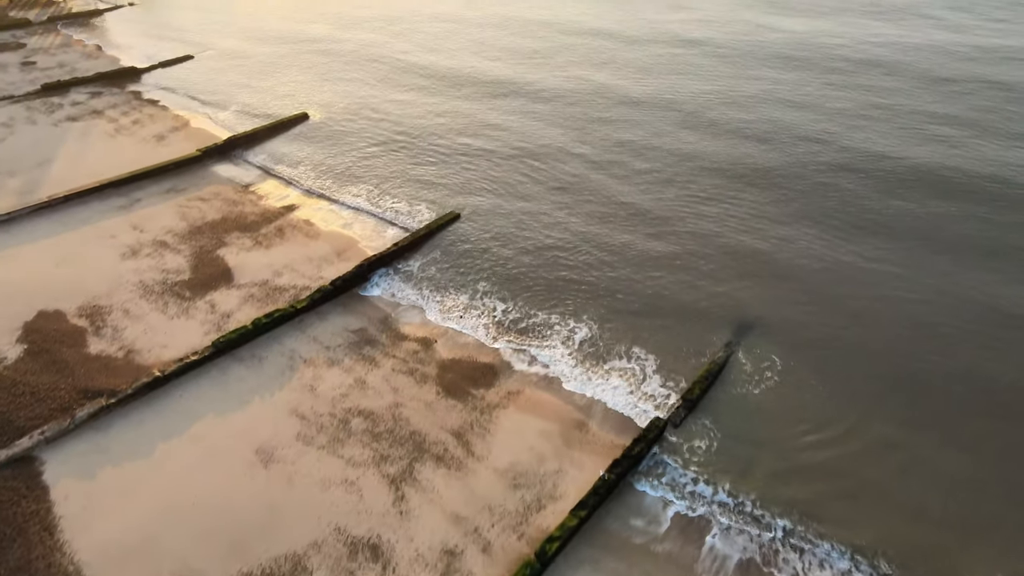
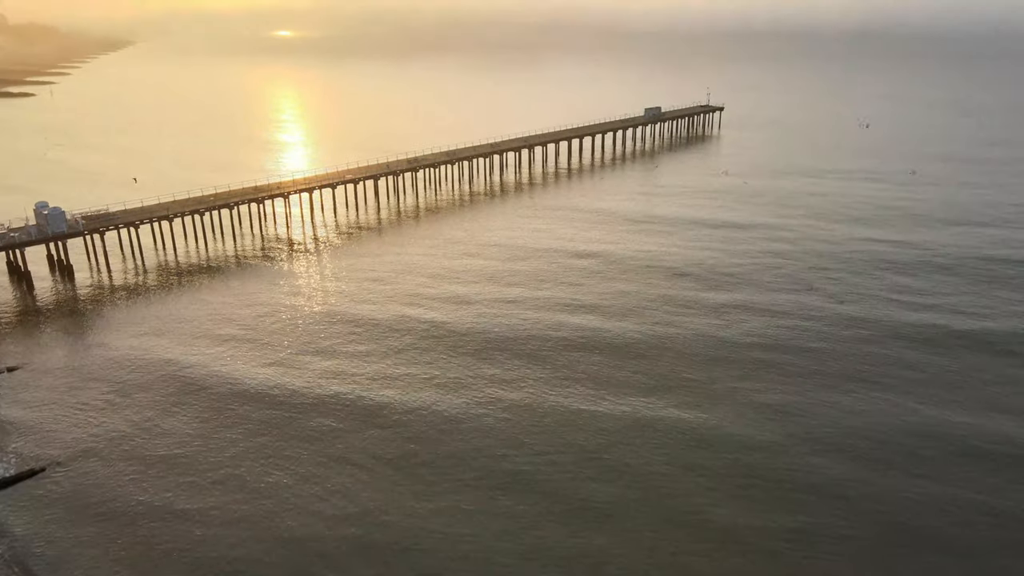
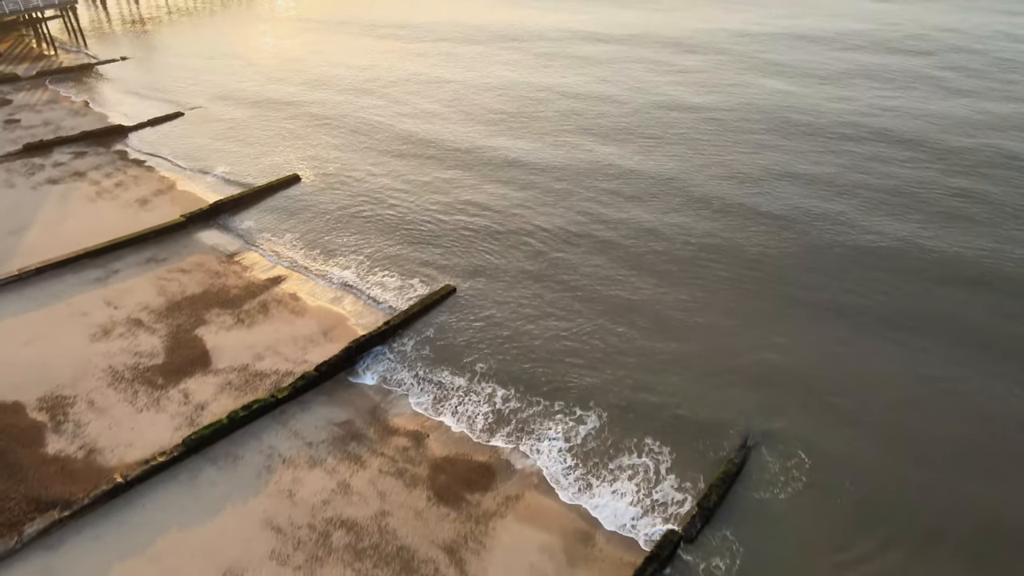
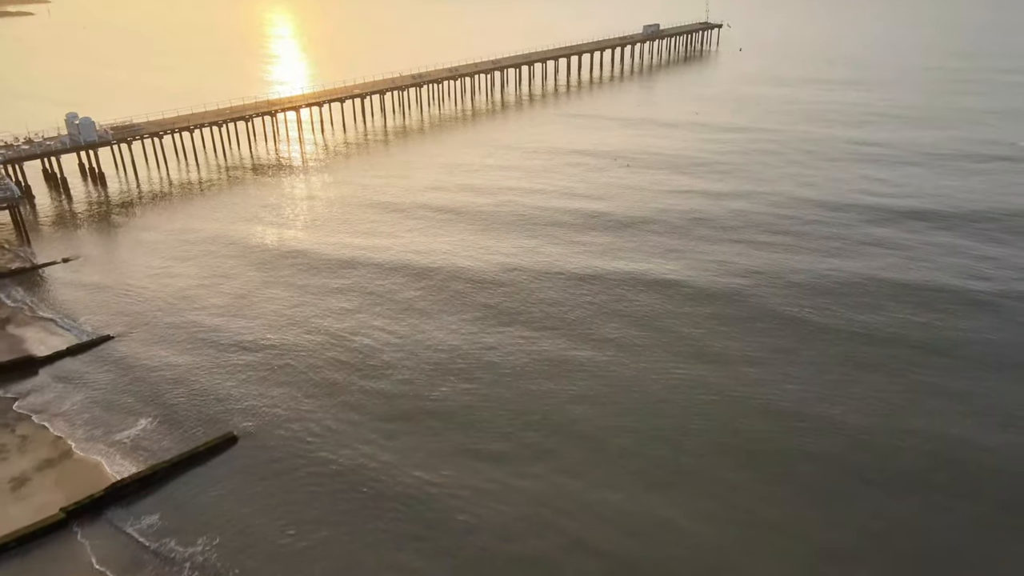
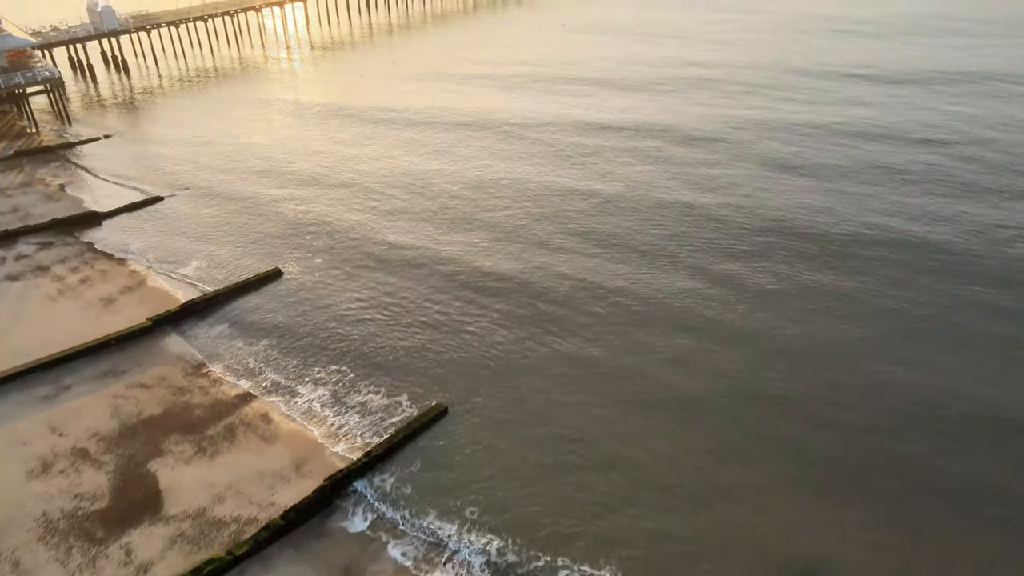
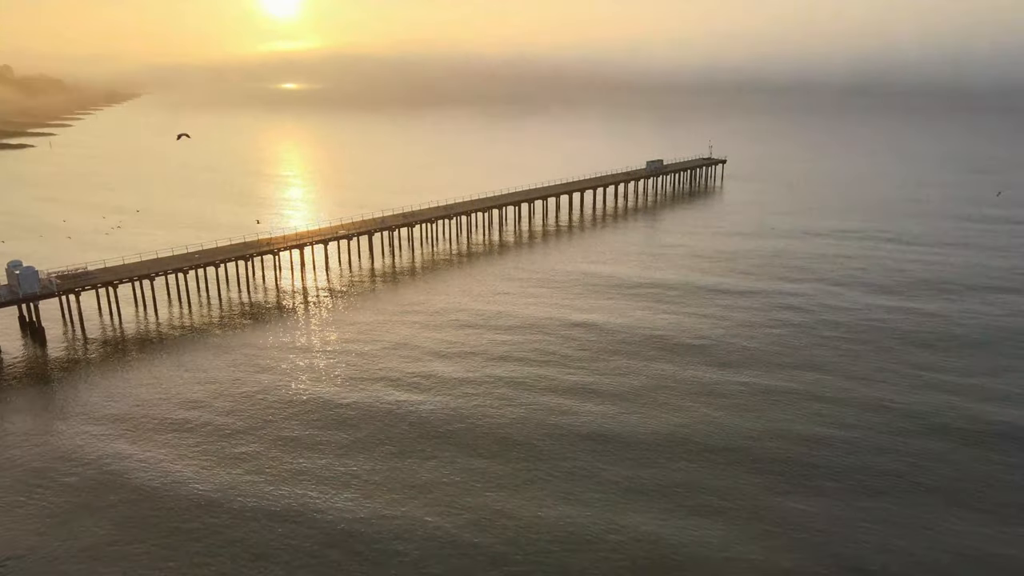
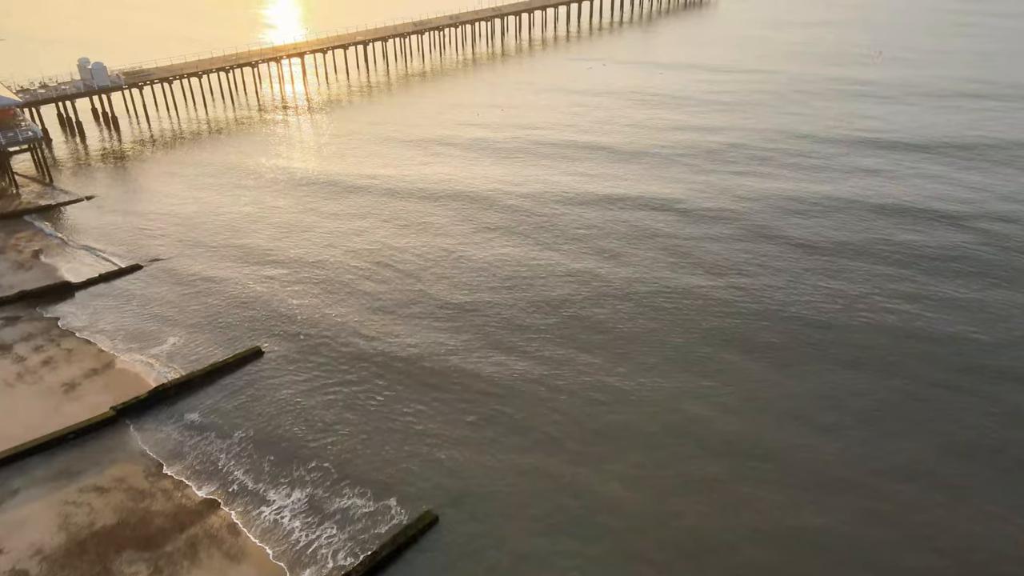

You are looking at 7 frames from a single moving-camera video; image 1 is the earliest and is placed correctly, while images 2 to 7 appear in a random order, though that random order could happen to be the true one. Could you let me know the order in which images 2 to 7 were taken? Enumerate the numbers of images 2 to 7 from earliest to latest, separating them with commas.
3, 5, 7, 4, 2, 6
